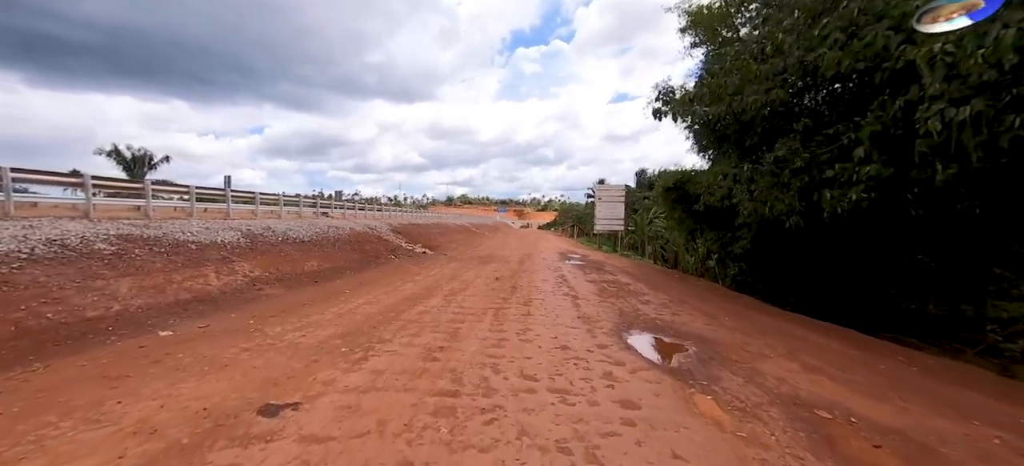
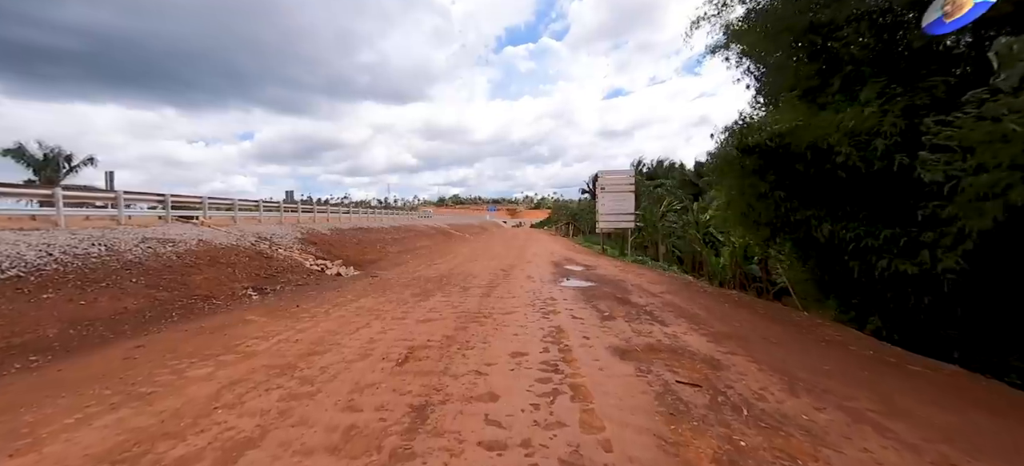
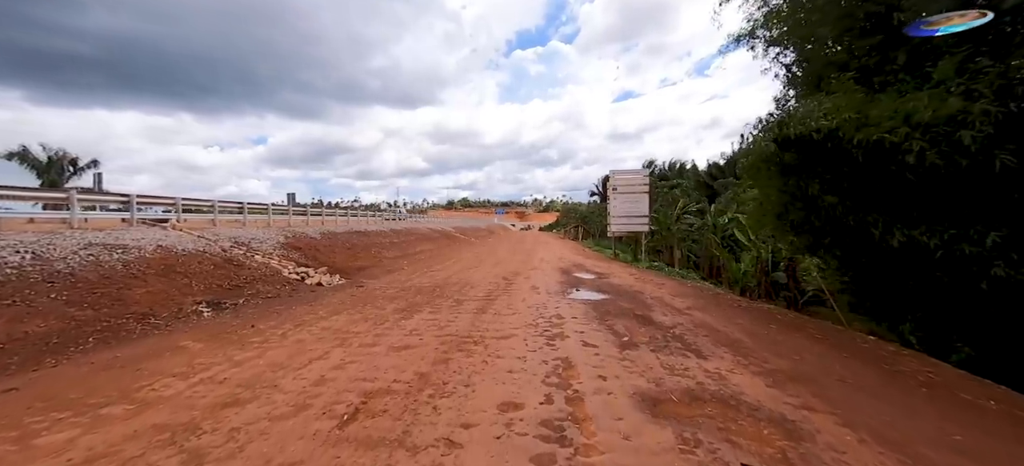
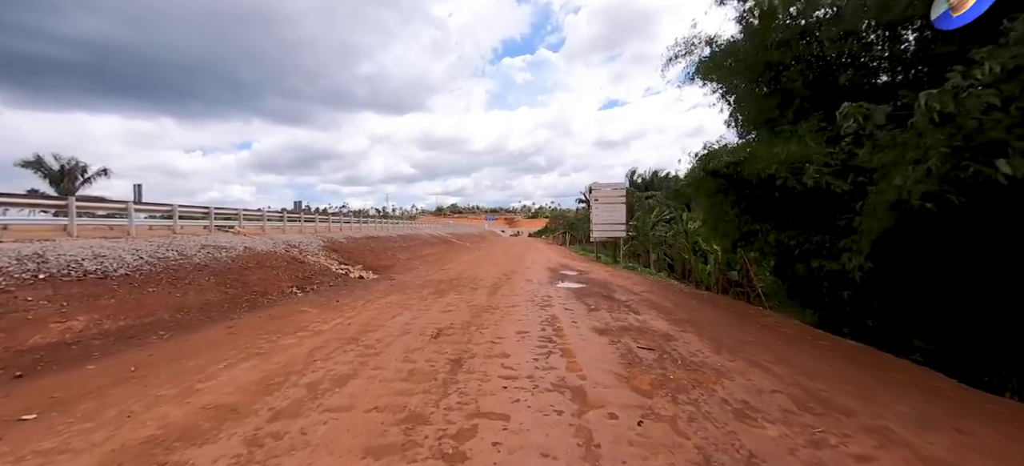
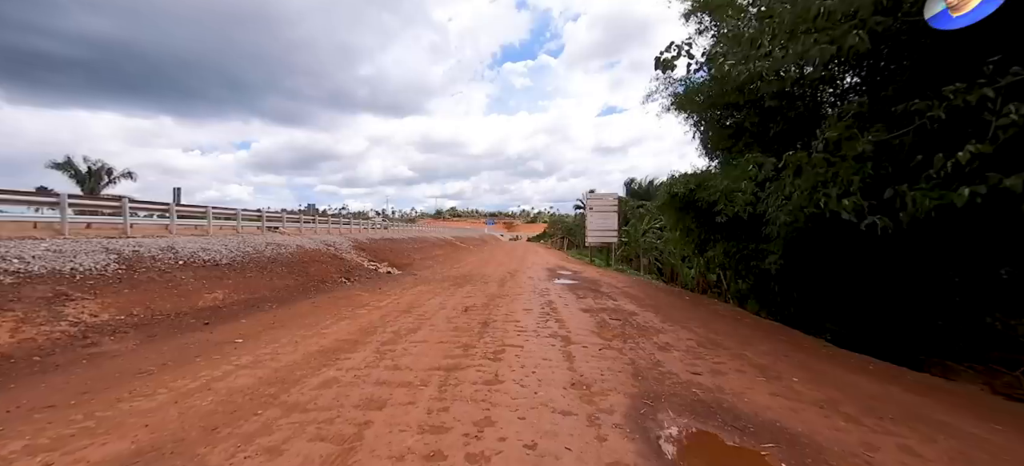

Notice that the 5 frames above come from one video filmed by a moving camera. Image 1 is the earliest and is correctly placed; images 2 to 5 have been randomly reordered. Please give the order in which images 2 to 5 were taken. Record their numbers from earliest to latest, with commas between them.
5, 4, 2, 3
